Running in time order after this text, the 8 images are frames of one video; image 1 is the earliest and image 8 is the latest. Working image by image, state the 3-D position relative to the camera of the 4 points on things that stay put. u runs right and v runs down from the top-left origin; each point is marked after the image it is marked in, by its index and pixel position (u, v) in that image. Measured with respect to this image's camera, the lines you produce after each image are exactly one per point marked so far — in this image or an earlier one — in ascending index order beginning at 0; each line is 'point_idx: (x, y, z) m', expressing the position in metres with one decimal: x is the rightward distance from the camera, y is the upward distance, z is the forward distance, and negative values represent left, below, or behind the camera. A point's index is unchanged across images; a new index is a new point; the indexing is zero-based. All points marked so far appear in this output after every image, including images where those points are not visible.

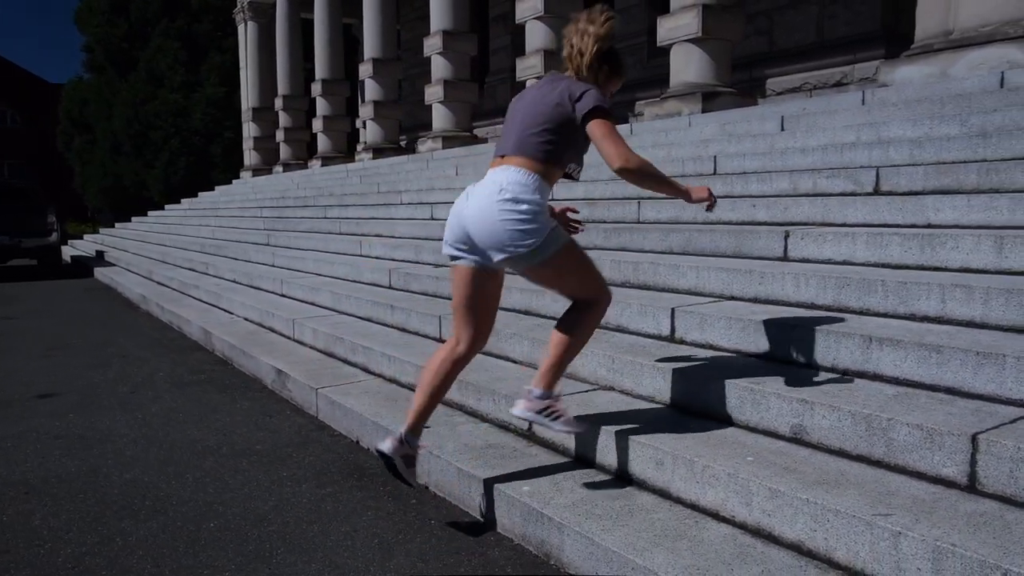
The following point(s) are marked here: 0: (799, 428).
0: (+1.1, -0.5, +3.1) m
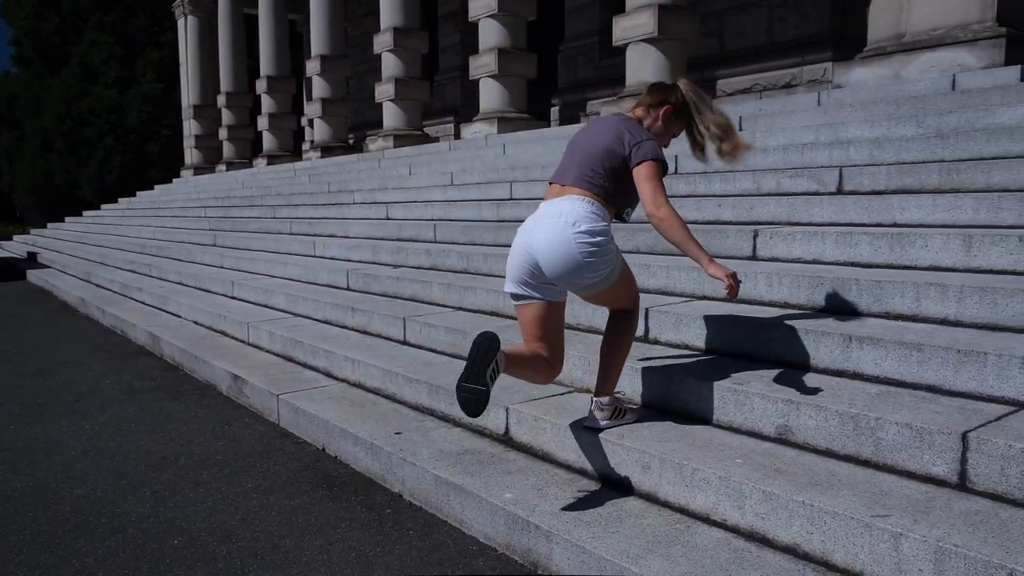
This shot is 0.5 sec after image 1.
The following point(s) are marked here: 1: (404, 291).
0: (+1.0, -0.5, +3.1) m
1: (-0.8, 0.0, +6.3) m
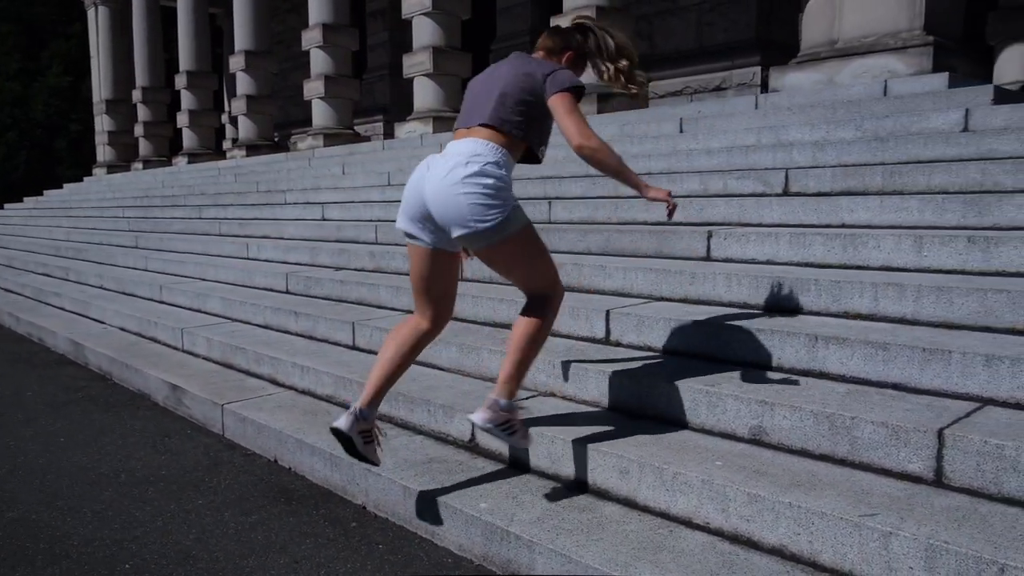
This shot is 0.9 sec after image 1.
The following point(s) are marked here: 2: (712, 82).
0: (+0.9, -0.5, +3.1) m
1: (-1.2, 0.0, +6.1) m
2: (+3.0, +3.0, +11.9) m
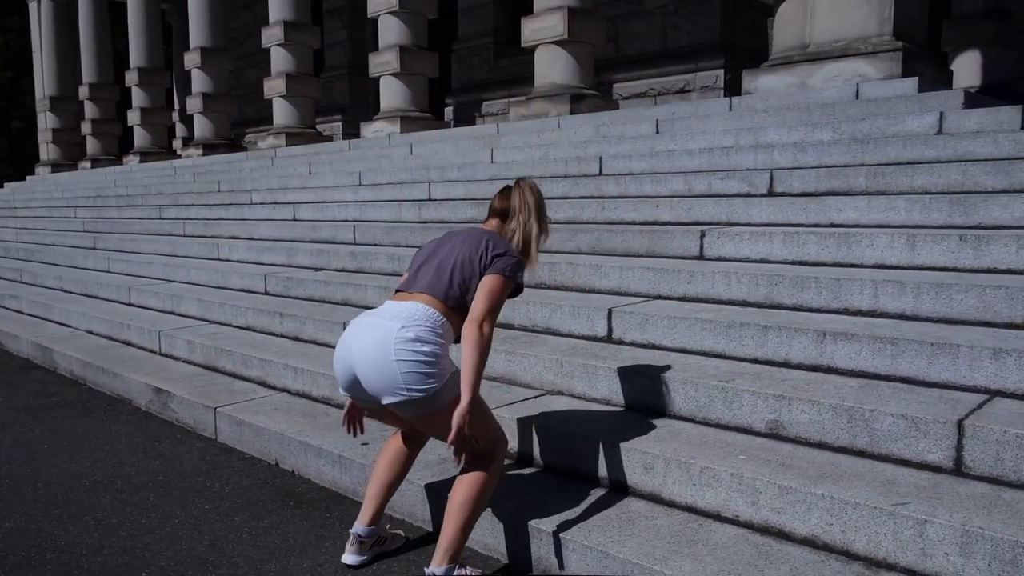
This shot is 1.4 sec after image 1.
0: (+1.0, -0.5, +3.2) m
1: (-1.3, -0.1, +6.0) m
2: (+2.5, +3.0, +12.1) m
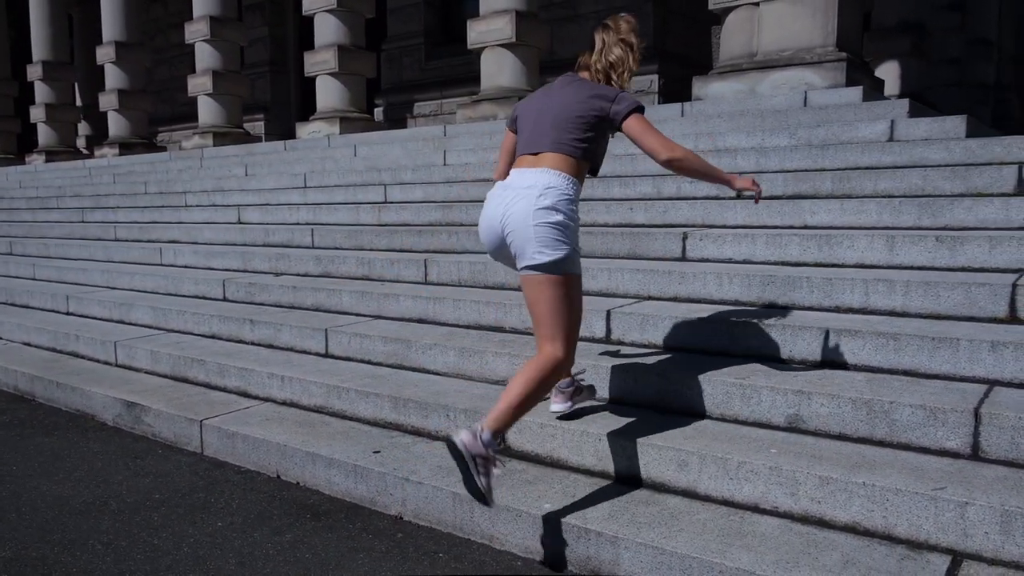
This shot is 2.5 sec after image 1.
0: (+1.2, -0.5, +3.3) m
1: (-1.5, -0.1, +5.9) m
2: (+1.5, +3.0, +12.3) m
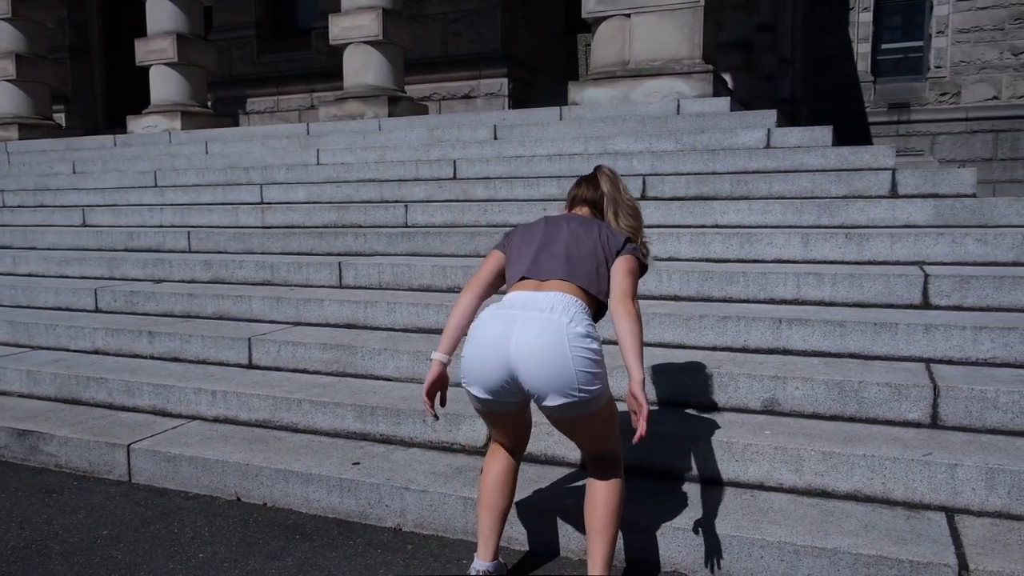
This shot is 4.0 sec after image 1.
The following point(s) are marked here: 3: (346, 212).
0: (+1.2, -0.5, +3.6) m
1: (-2.1, -0.1, +5.4) m
2: (-0.8, +3.0, +12.4) m
3: (-1.4, +0.6, +6.5) m
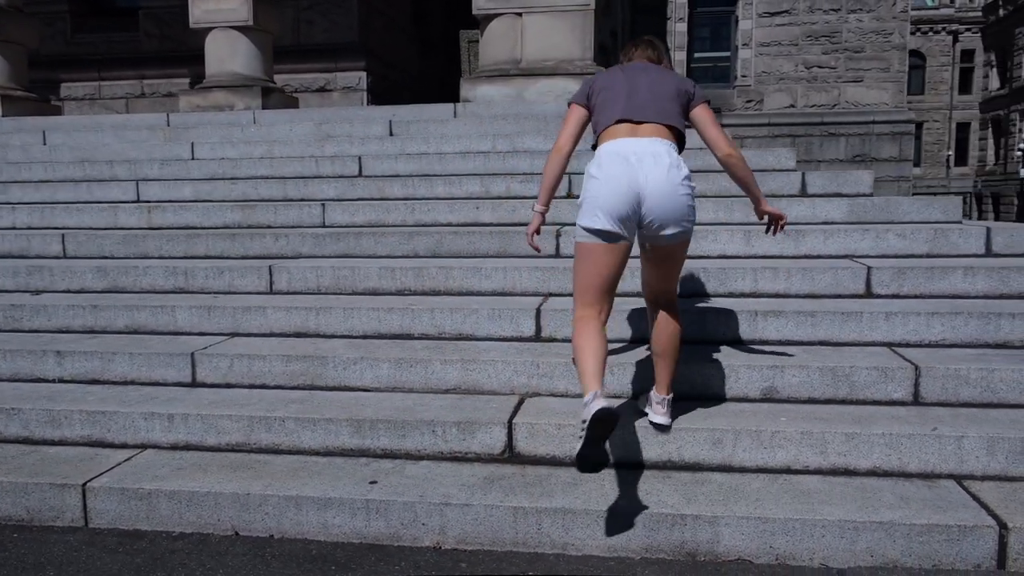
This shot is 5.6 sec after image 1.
0: (+1.2, -0.5, +3.8) m
1: (-2.4, -0.2, +4.8) m
2: (-2.9, +3.0, +11.9) m
3: (-2.0, +0.6, +6.0) m
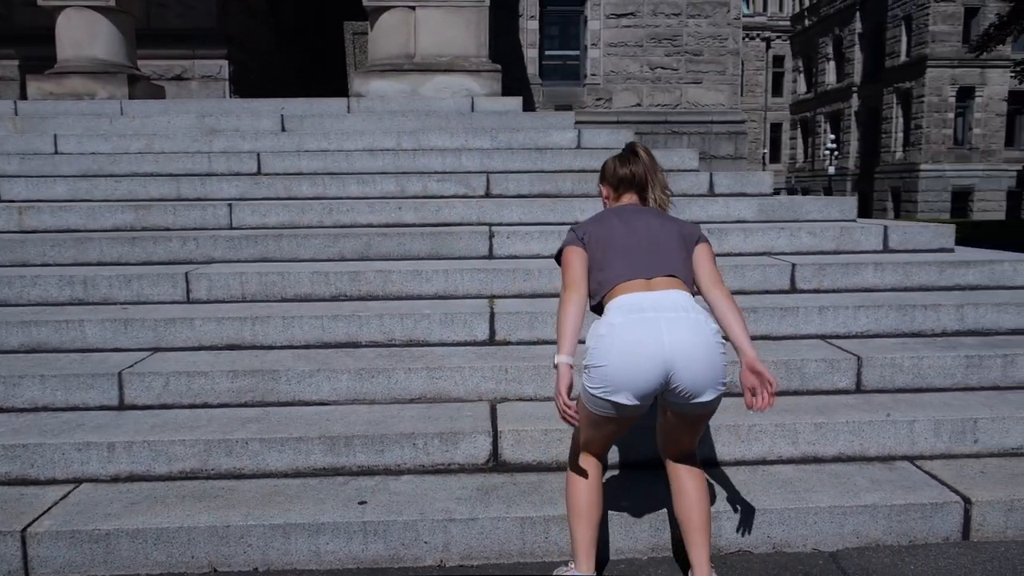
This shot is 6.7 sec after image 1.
0: (+1.1, -0.5, +4.0) m
1: (-2.6, -0.3, +4.2) m
2: (-4.7, +3.0, +11.0) m
3: (-2.5, +0.5, +5.5) m
